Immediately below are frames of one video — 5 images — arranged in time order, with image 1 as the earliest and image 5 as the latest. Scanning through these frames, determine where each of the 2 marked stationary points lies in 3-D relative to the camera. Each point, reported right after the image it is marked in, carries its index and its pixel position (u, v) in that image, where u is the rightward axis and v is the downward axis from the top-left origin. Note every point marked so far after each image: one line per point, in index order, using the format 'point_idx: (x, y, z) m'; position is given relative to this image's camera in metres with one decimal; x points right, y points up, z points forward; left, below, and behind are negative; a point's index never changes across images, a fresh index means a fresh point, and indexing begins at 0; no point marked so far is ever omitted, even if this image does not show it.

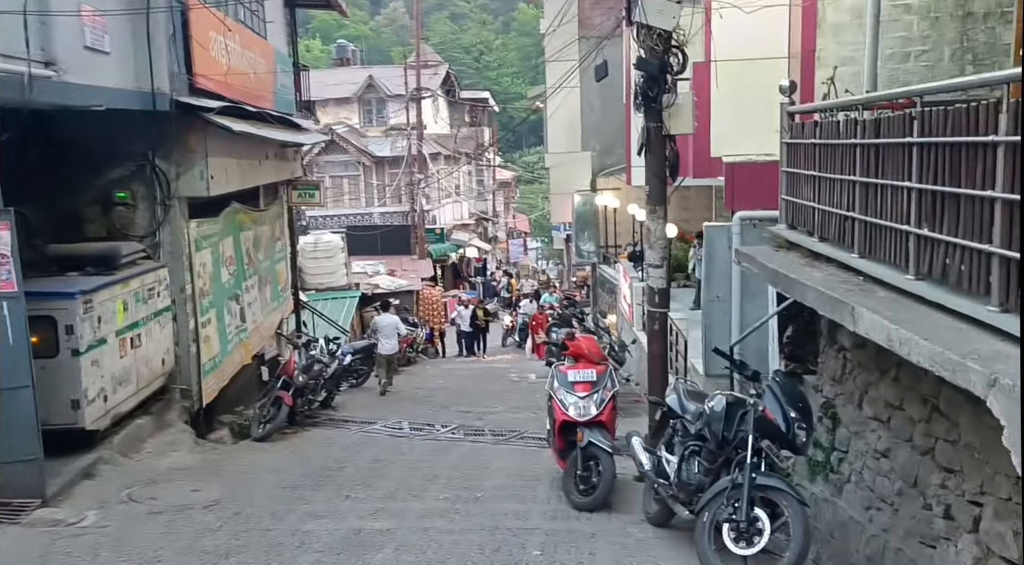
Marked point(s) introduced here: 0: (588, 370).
0: (+0.6, -0.7, +7.4) m
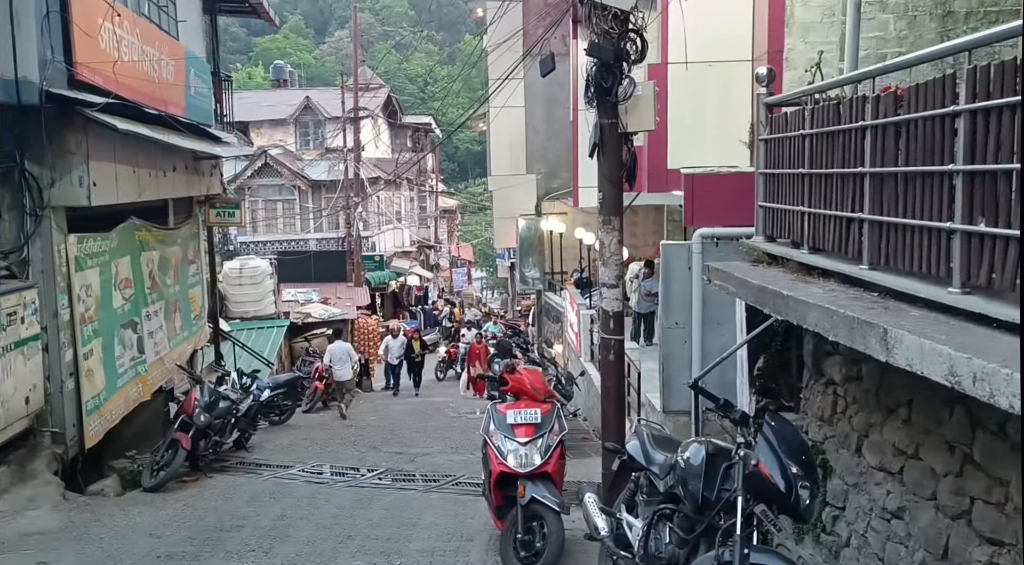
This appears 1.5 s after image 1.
0: (+0.1, -0.8, +6.2) m
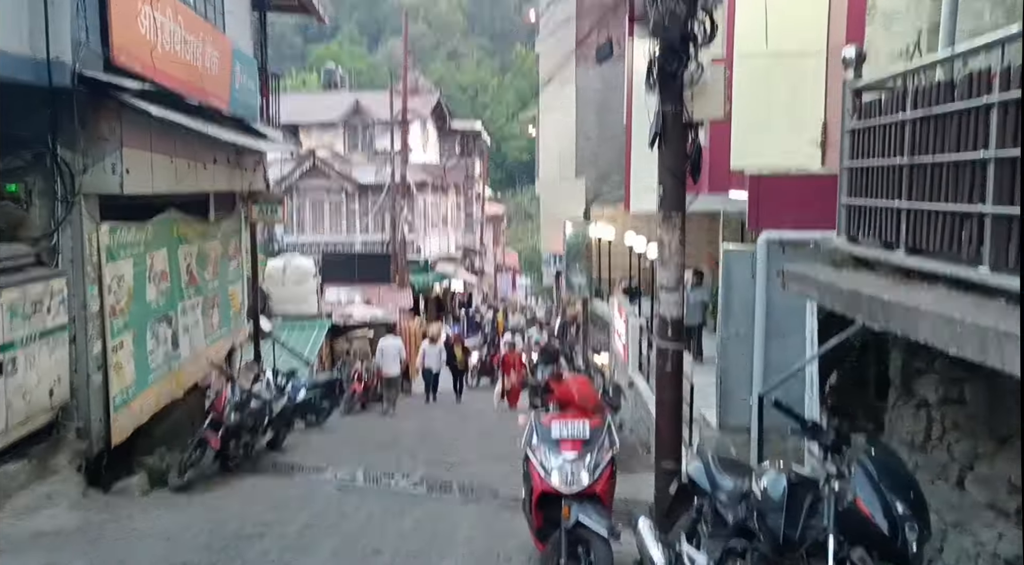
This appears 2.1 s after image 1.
0: (+0.4, -0.8, +5.6) m
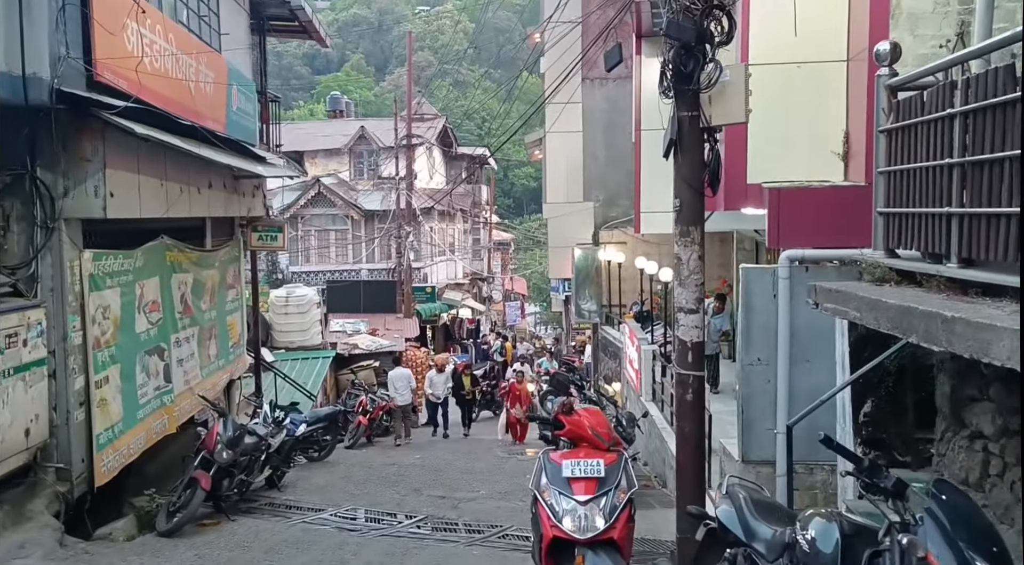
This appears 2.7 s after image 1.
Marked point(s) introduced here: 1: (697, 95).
0: (+0.4, -0.9, +5.1) m
1: (+1.0, +1.0, +5.3) m
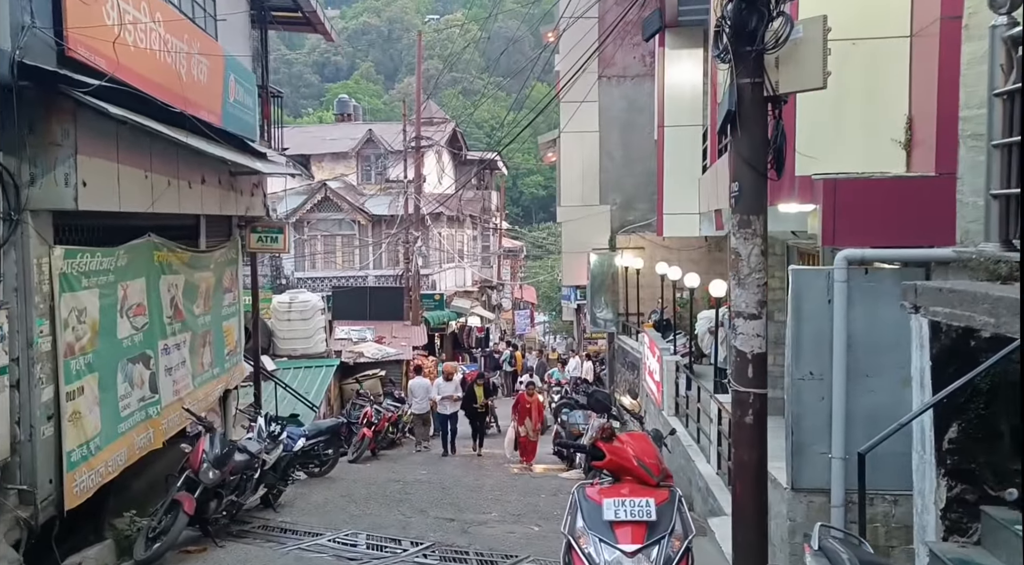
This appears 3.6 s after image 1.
0: (+0.5, -0.9, +4.3) m
1: (+1.1, +1.0, +4.5) m
